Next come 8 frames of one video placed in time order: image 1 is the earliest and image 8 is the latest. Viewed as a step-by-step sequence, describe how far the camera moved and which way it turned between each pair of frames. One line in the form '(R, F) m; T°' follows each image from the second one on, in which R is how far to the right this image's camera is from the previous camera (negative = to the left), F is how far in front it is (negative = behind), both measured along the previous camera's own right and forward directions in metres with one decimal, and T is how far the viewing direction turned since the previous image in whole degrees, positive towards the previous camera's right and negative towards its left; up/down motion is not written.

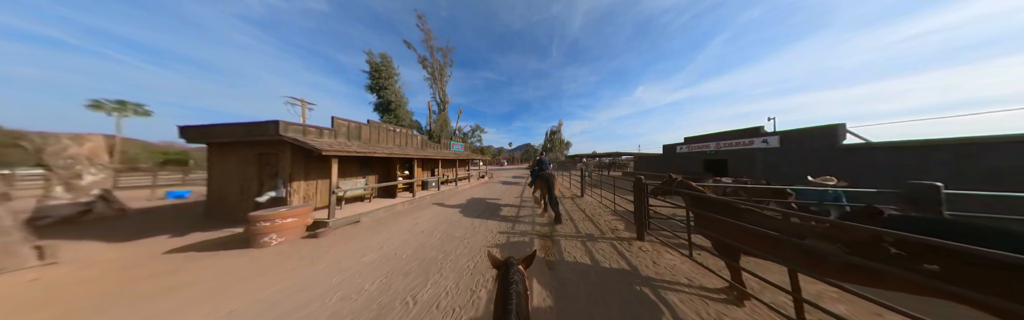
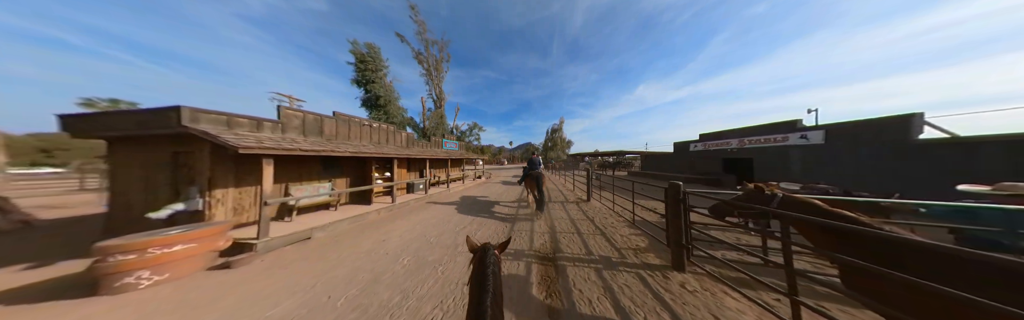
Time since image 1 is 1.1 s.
(+0.2, +1.1) m; 0°
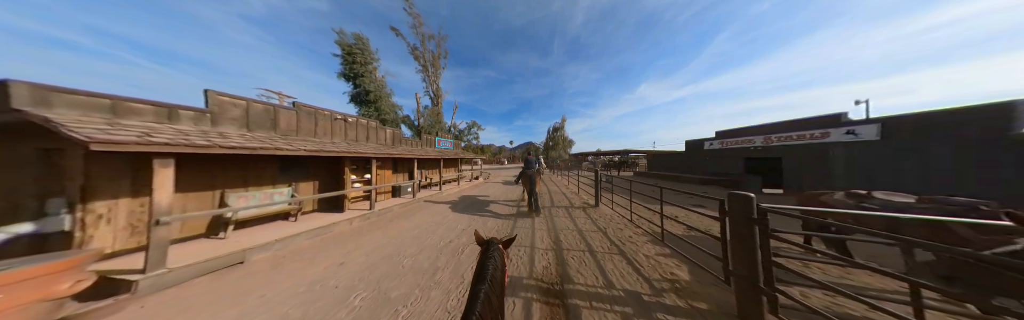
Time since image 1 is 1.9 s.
(+0.1, +0.9) m; 0°
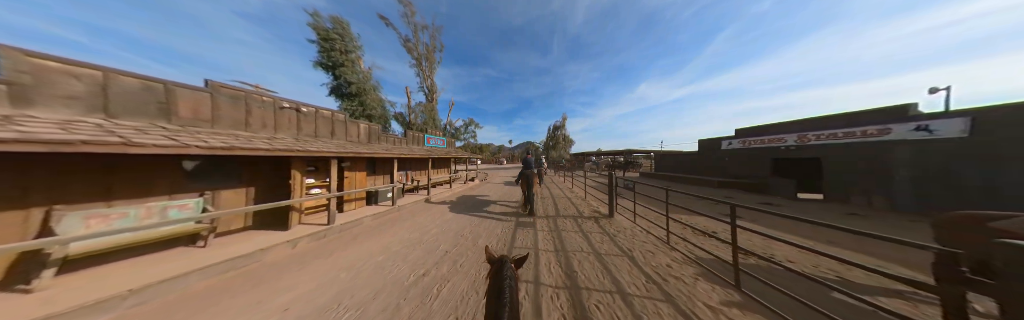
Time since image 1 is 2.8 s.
(0.0, +1.2) m; 0°
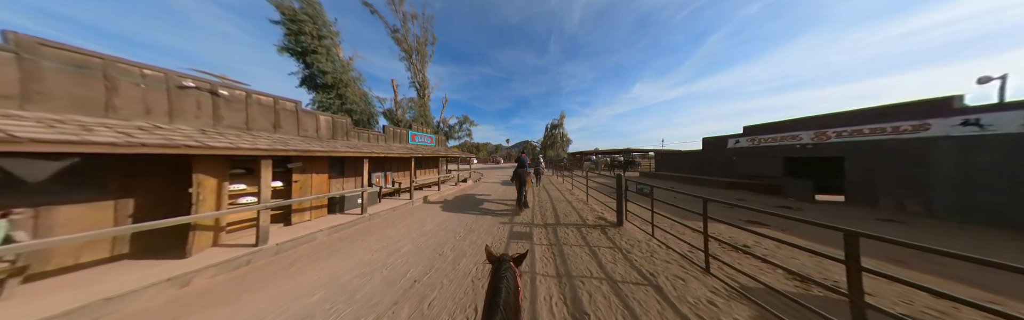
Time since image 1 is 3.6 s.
(+0.2, +1.0) m; +1°
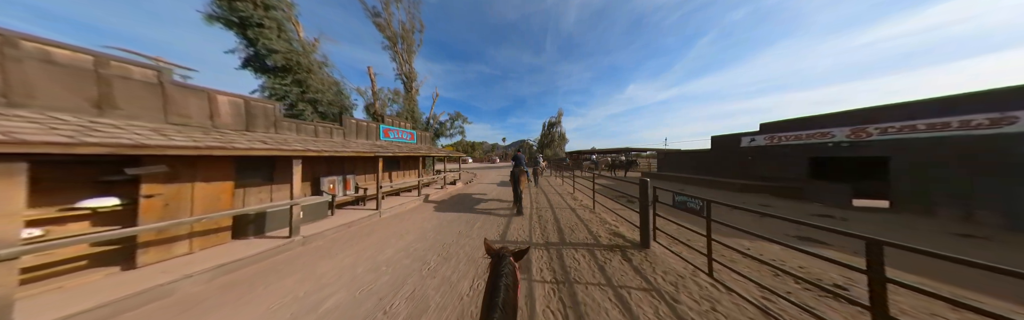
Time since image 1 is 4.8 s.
(+0.1, +1.5) m; +2°
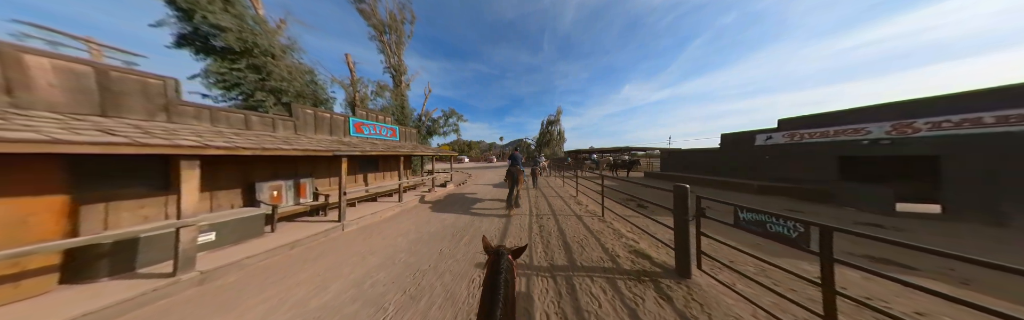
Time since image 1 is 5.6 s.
(+0.1, +1.2) m; +1°
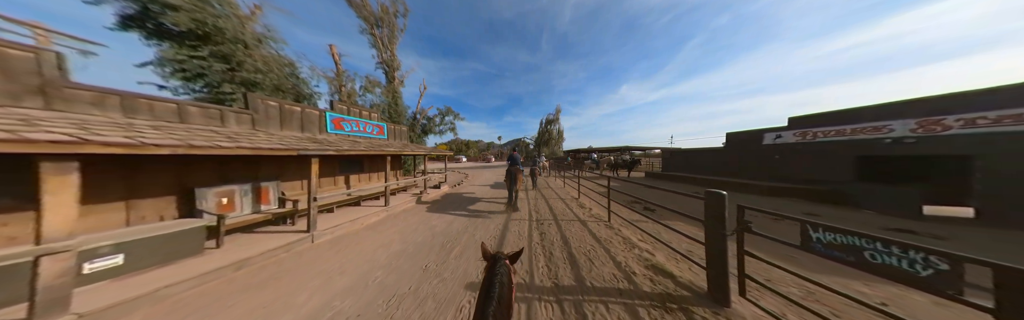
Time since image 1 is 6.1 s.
(0.0, +0.7) m; +1°
